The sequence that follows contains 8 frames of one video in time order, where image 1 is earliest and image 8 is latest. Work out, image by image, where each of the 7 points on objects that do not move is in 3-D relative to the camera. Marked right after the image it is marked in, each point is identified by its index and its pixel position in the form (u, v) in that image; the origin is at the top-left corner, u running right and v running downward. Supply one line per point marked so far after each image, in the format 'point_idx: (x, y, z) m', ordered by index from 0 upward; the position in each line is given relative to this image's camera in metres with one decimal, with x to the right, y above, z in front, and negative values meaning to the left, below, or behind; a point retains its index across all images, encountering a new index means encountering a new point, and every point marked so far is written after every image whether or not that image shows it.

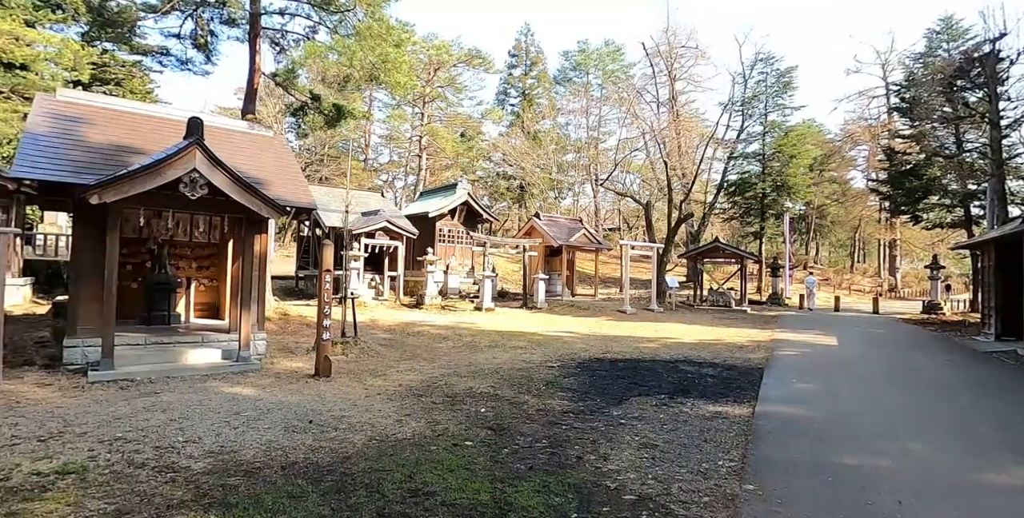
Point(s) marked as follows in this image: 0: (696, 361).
0: (+2.8, -1.5, +8.9) m
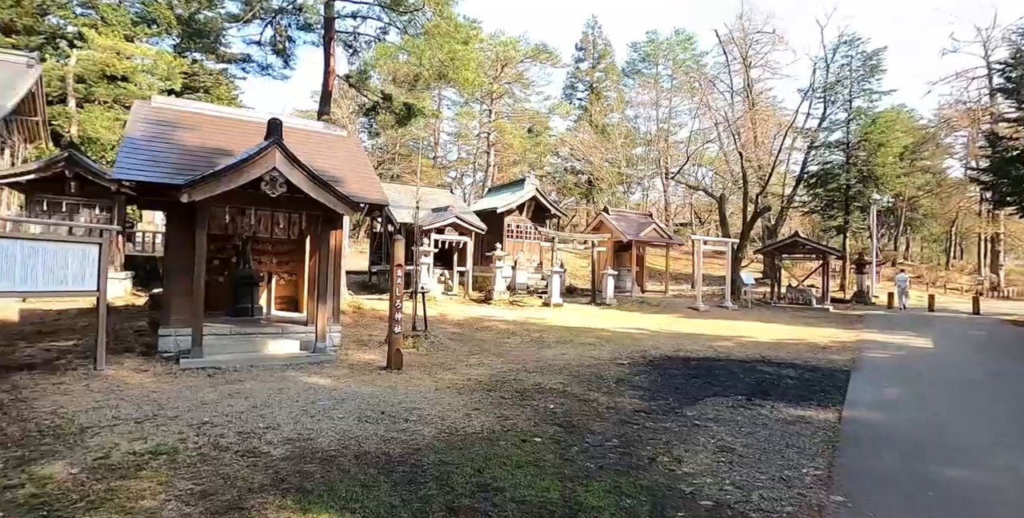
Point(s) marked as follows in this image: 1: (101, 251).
0: (+3.8, -1.5, +8.4) m
1: (-4.5, +0.1, +6.5) m
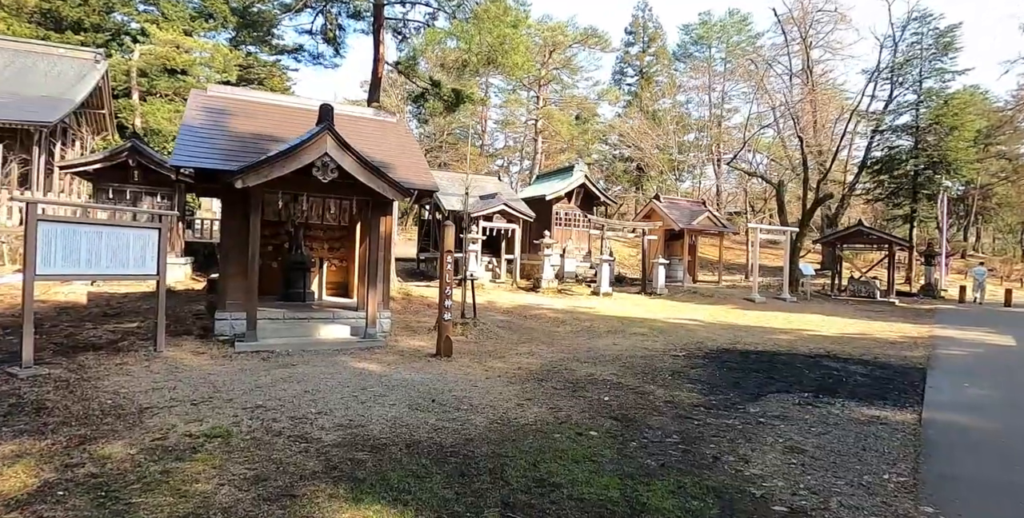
0: (+4.5, -1.3, +8.0) m
1: (-4.0, +0.3, +6.6) m
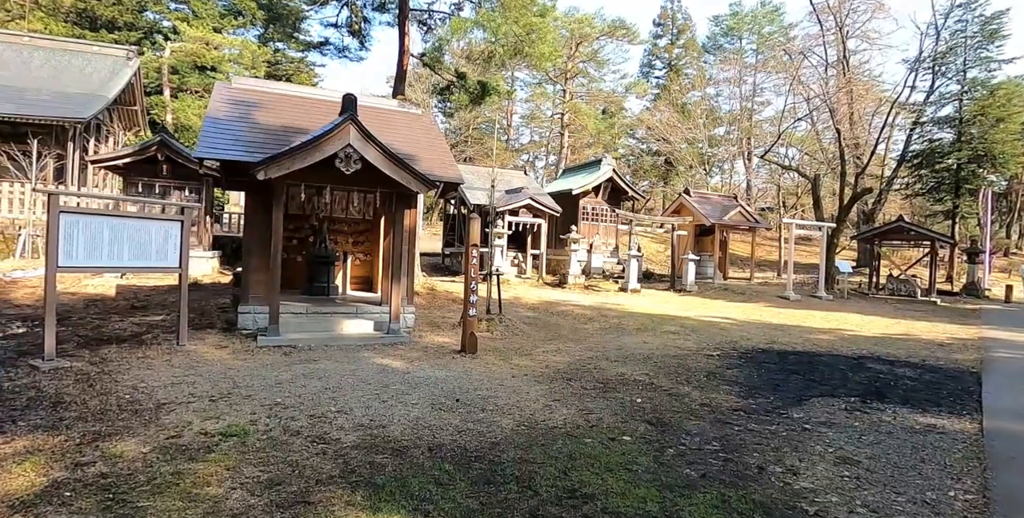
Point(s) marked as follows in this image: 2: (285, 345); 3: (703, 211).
0: (+4.8, -1.3, +7.5) m
1: (-3.7, +0.3, +6.5) m
2: (-2.6, -1.0, +6.8) m
3: (+5.5, +1.4, +16.9) m
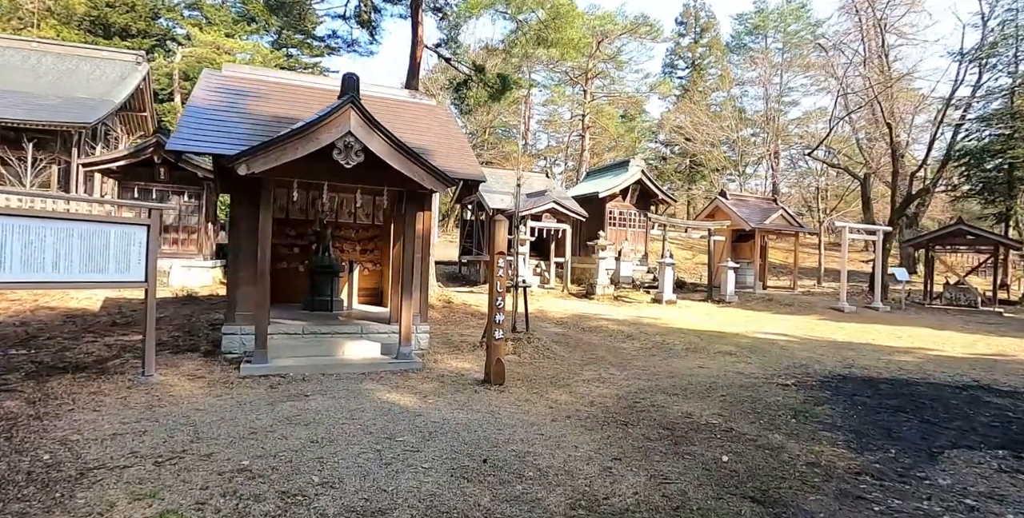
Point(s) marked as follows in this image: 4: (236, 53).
0: (+5.1, -1.4, +6.2) m
1: (-3.3, +0.2, +5.4) m
2: (-2.3, -1.1, +5.7) m
3: (+6.1, +1.2, +15.6) m
4: (-9.5, +7.2, +20.0) m
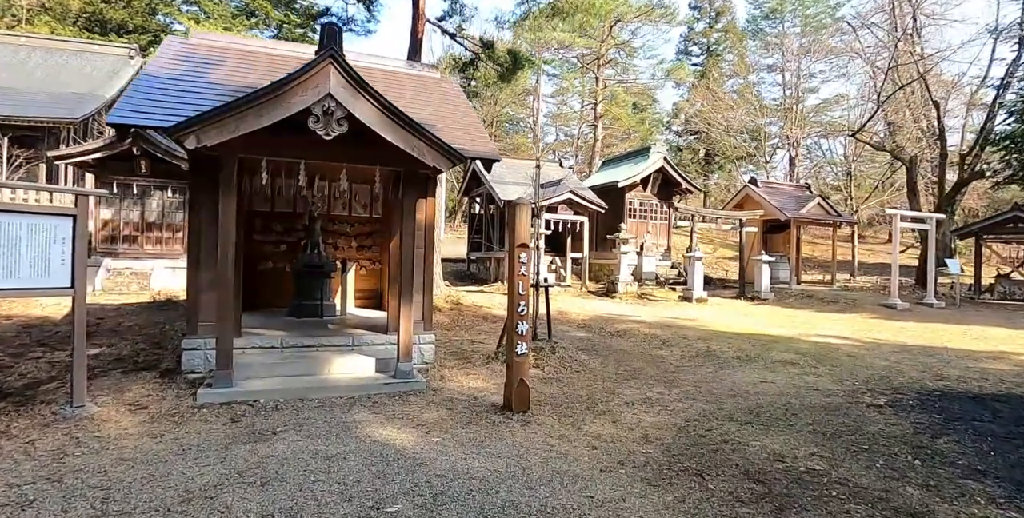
0: (+5.4, -1.2, +5.0) m
1: (-3.2, +0.2, +4.3) m
2: (-2.1, -1.1, +4.5) m
3: (+6.4, +1.4, +14.3) m
4: (-9.3, +7.2, +18.9) m
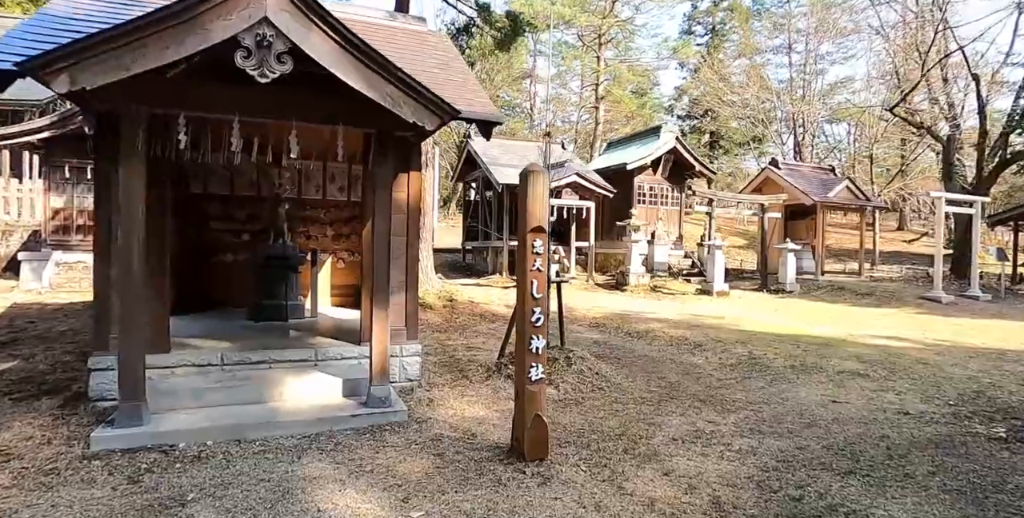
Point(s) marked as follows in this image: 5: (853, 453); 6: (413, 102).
0: (+5.4, -1.1, +3.8) m
1: (-3.1, +0.3, +3.0) m
2: (-2.0, -1.1, +3.3) m
3: (+6.3, +1.6, +13.1) m
4: (-9.3, +7.4, +17.5) m
5: (+2.0, -1.1, +3.5) m
6: (-0.6, +1.0, +3.6) m
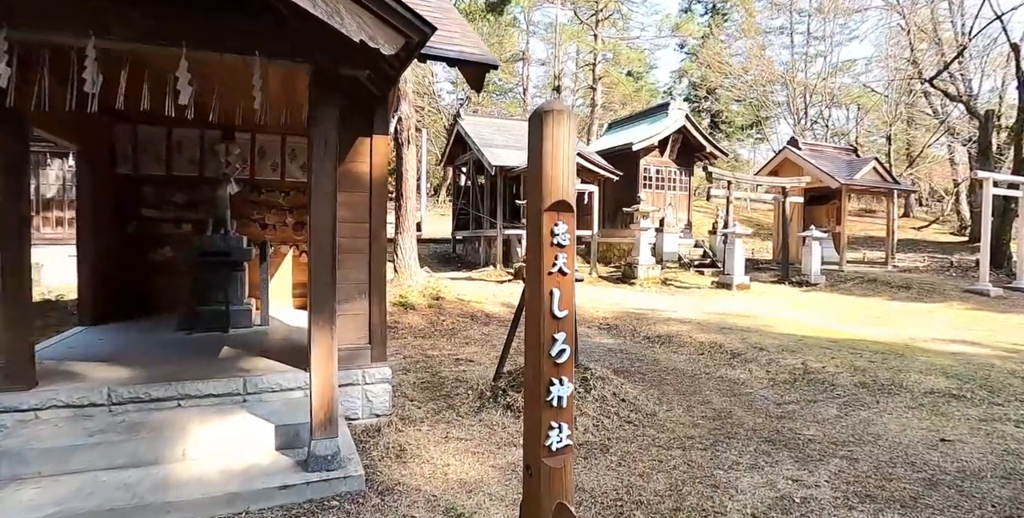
0: (+5.4, -1.1, +2.7) m
1: (-3.1, +0.3, +1.8) m
2: (-2.0, -1.1, +2.1) m
3: (+6.2, +1.8, +12.0) m
4: (-9.6, +7.6, +16.0) m
5: (+2.1, -1.1, +2.3) m
6: (-0.6, +1.0, +2.4) m
